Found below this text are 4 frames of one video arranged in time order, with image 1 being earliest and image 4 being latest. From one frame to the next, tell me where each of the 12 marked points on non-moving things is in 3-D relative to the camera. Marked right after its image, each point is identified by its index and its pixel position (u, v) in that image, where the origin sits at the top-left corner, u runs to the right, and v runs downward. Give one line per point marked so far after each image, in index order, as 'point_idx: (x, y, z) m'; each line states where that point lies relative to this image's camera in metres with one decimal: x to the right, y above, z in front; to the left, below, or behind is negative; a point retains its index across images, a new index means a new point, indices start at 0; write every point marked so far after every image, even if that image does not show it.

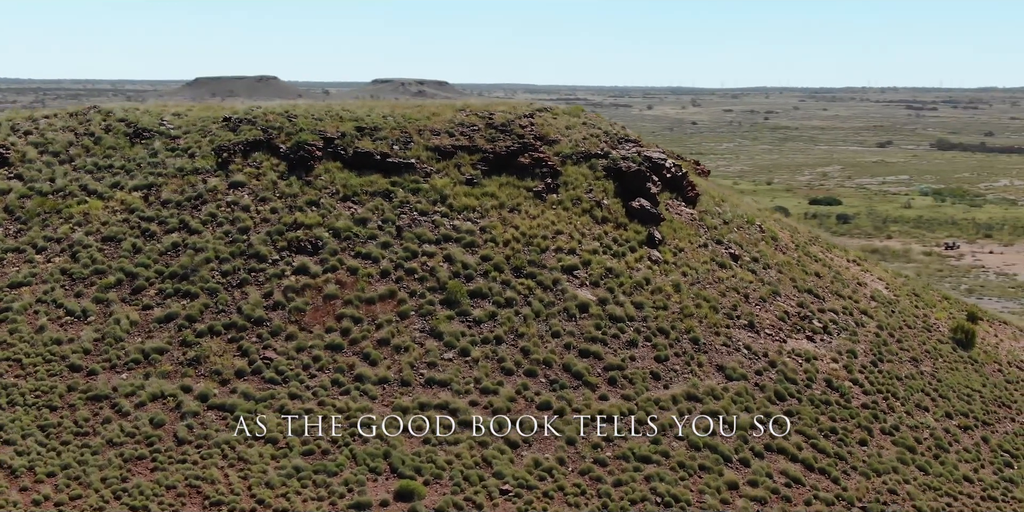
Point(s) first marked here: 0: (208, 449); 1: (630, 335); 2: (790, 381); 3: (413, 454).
0: (-6.4, -4.4, +16.9) m
1: (+3.4, -2.1, +20.7) m
2: (+7.6, -3.3, +20.7) m
3: (-1.9, -4.5, +17.2) m
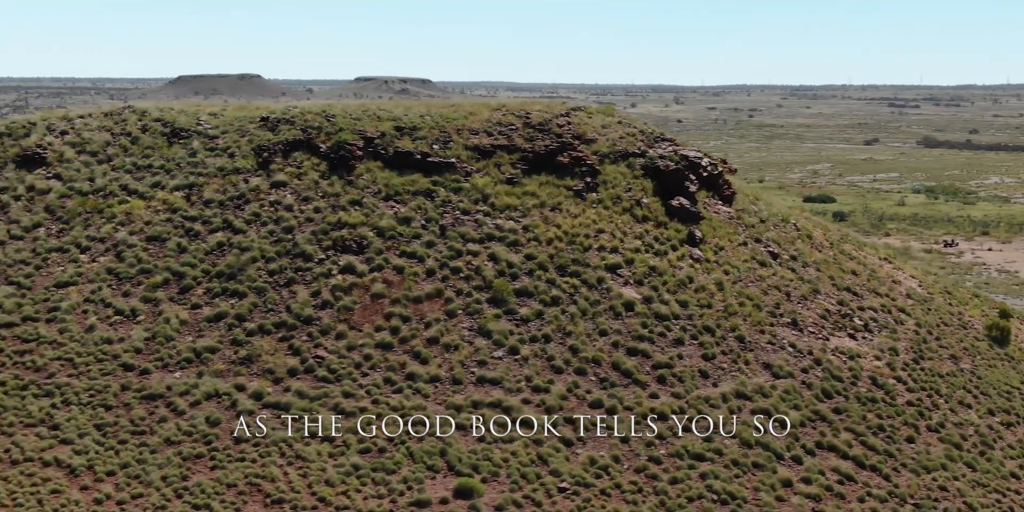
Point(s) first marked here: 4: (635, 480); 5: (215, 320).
0: (-5.5, -4.4, +17.1) m
1: (+4.5, -2.1, +20.6) m
2: (+8.7, -3.3, +20.5) m
3: (-1.0, -4.4, +17.2) m
4: (+2.7, -4.9, +16.9) m
5: (-7.7, -1.7, +20.1) m
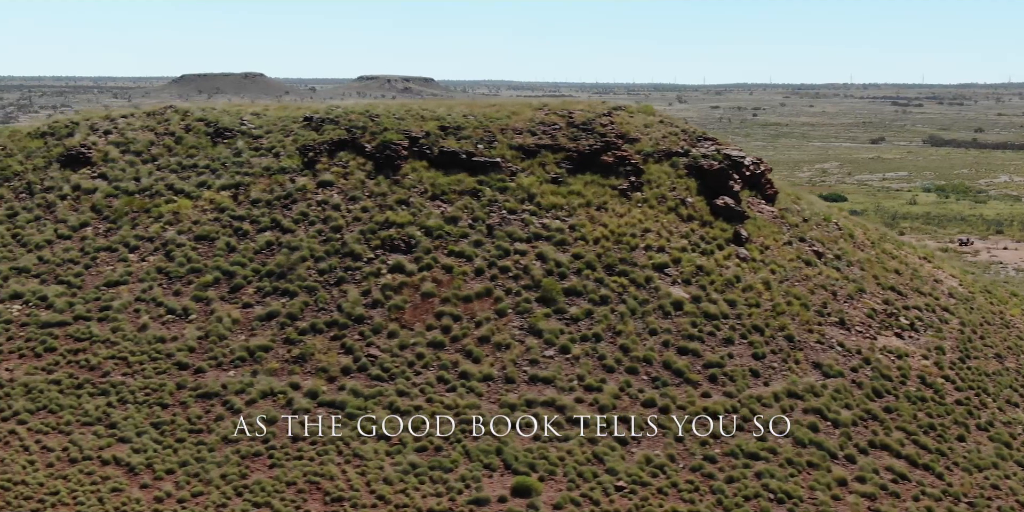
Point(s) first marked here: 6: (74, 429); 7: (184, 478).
0: (-4.4, -4.3, +17.4) m
1: (+5.7, -2.1, +20.4) m
2: (+9.8, -3.3, +20.1) m
3: (+0.1, -4.4, +17.3) m
4: (+3.7, -4.9, +16.8) m
5: (-6.5, -1.7, +20.4) m
6: (-10.5, -4.1, +17.9) m
7: (-7.4, -4.8, +16.6) m
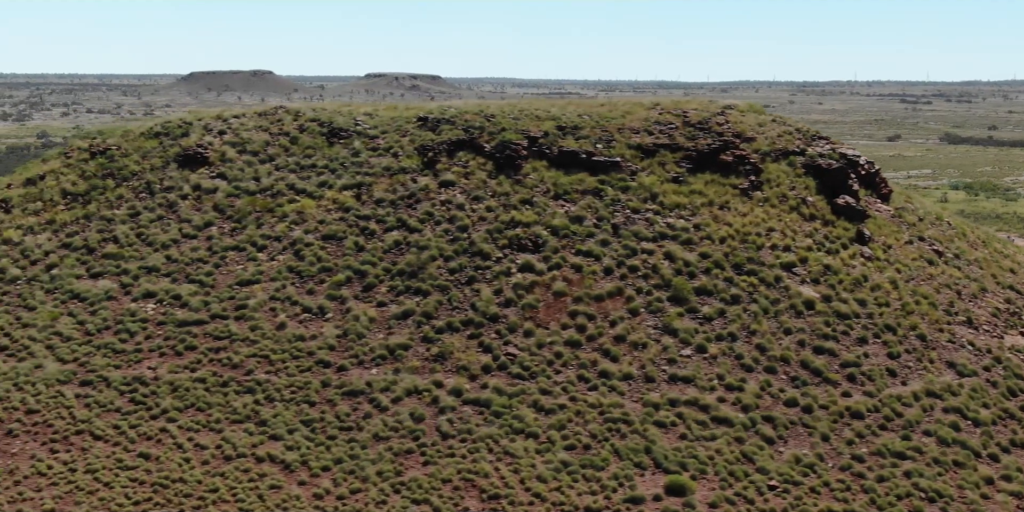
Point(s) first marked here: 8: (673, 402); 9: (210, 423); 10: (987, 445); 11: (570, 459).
0: (-0.8, -4.3, +17.5) m
1: (+9.3, -2.1, +20.4) m
2: (+13.5, -3.2, +20.1) m
3: (+3.7, -4.4, +17.4) m
4: (+7.3, -4.9, +16.8) m
5: (-2.9, -1.7, +20.6) m
6: (-6.9, -4.1, +18.1) m
7: (-3.8, -4.8, +16.7) m
8: (+3.9, -3.6, +18.5) m
9: (-7.2, -4.0, +18.2) m
10: (+11.3, -4.5, +18.0) m
11: (+1.4, -4.6, +17.1) m
